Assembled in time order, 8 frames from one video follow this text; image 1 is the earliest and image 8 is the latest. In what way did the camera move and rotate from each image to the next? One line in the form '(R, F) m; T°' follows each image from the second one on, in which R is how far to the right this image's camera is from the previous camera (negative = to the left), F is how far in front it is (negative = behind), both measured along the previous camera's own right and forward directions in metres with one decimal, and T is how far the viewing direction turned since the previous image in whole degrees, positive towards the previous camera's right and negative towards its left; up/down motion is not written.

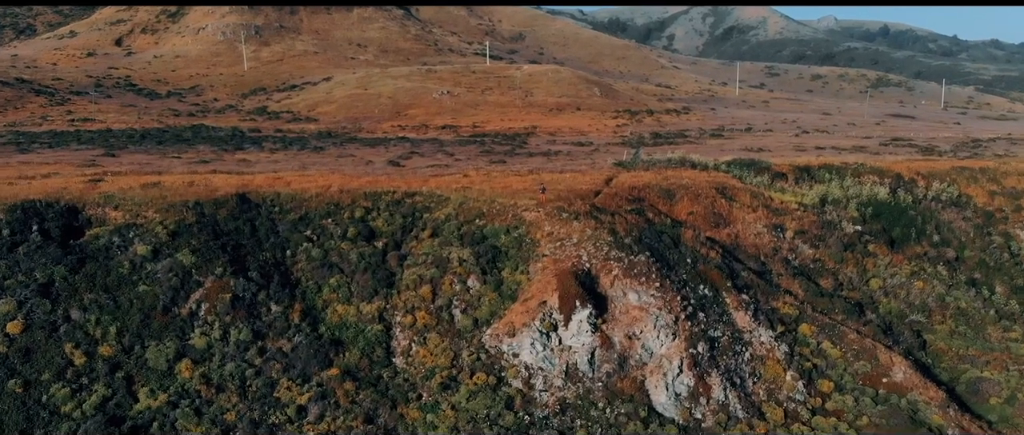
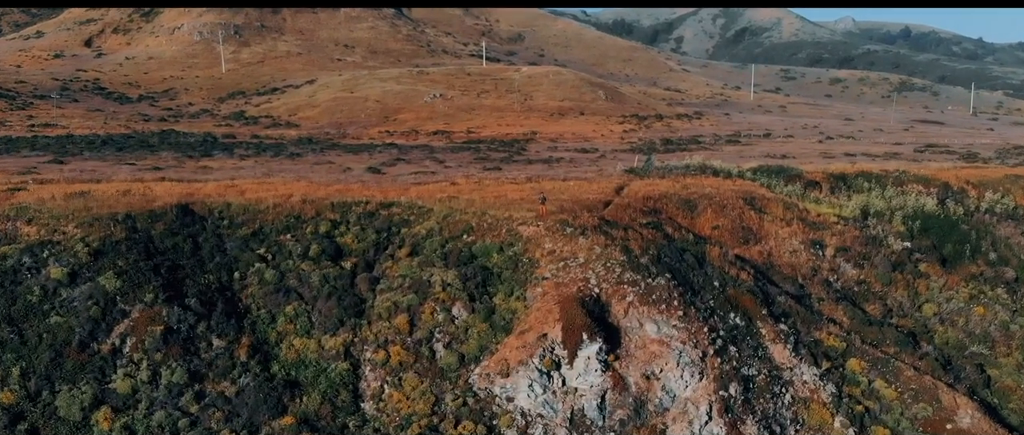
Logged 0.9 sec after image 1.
(+0.1, +5.6) m; 0°
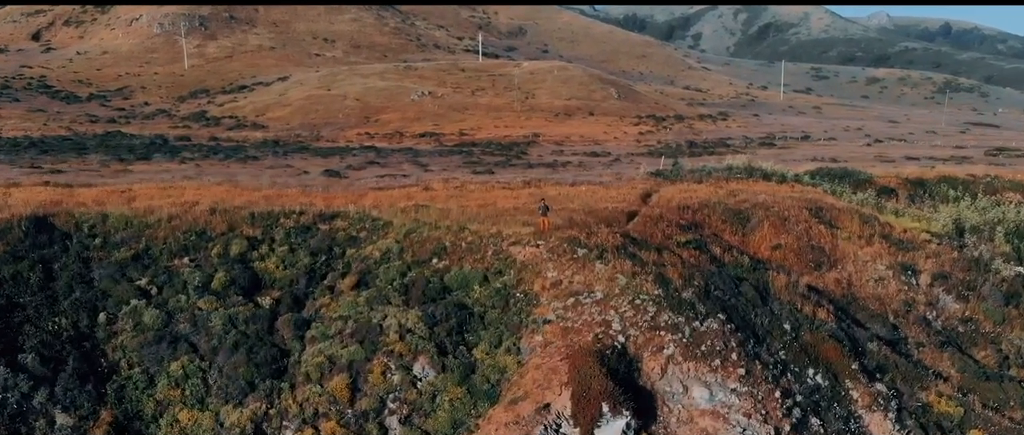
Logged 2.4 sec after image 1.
(+0.2, +8.4) m; 0°
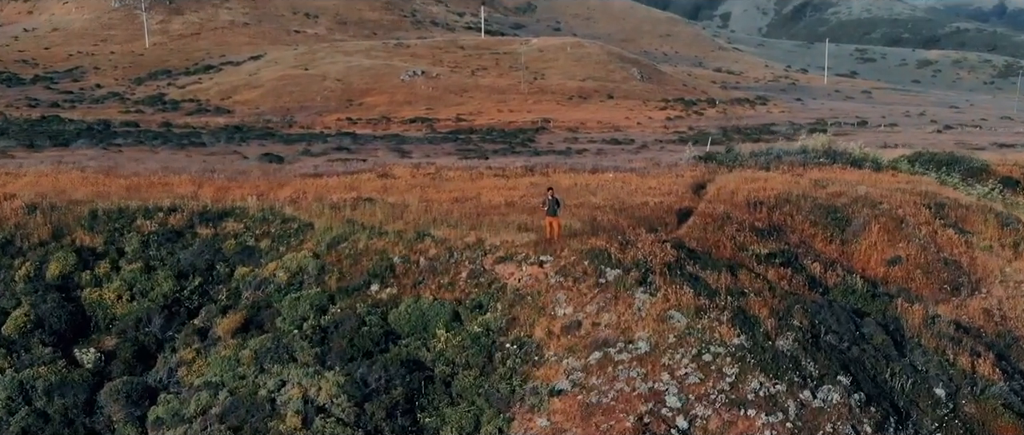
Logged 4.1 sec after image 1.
(+0.2, +7.9) m; 0°
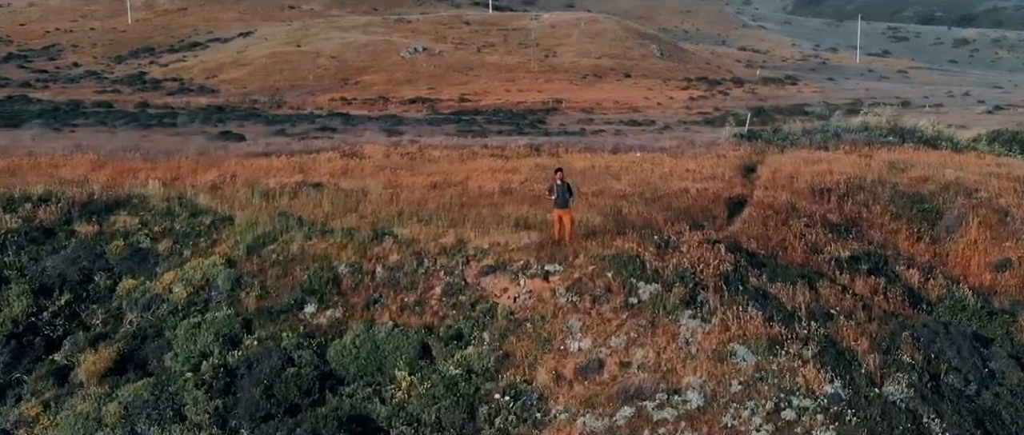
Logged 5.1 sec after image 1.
(+0.1, +3.8) m; -1°
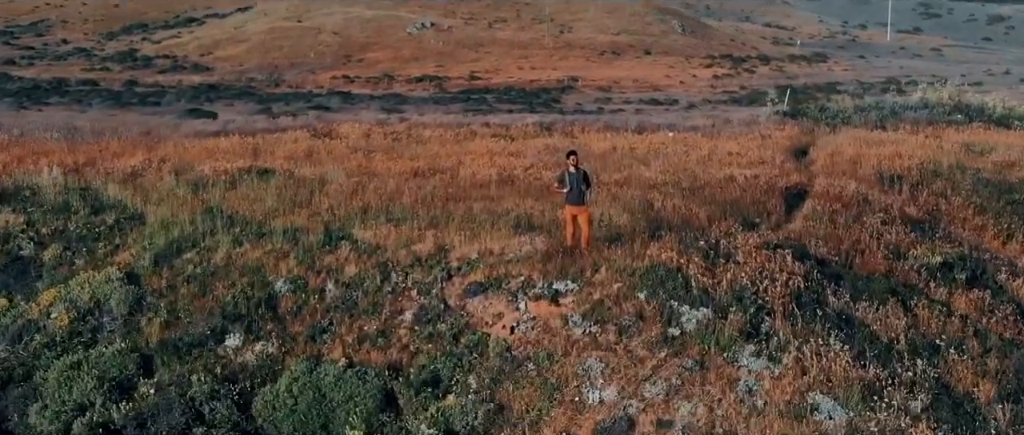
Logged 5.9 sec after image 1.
(+0.1, +2.4) m; -1°
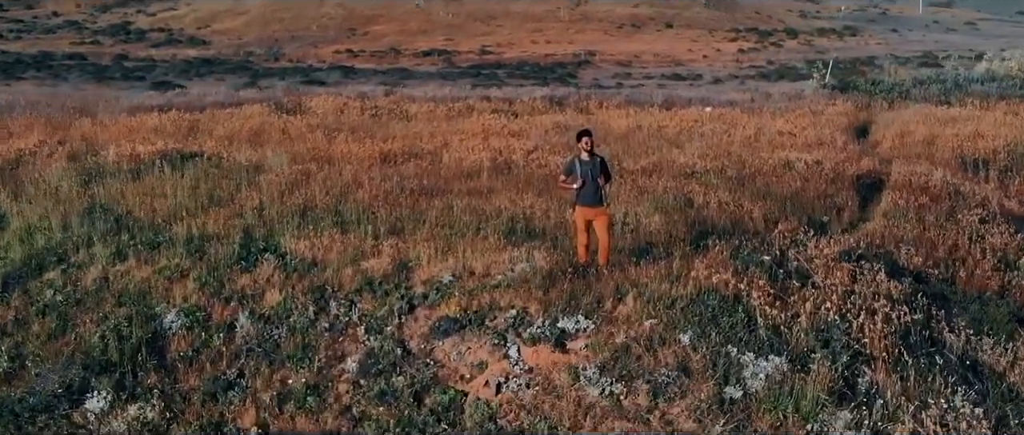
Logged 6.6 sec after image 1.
(+0.1, +2.0) m; -1°
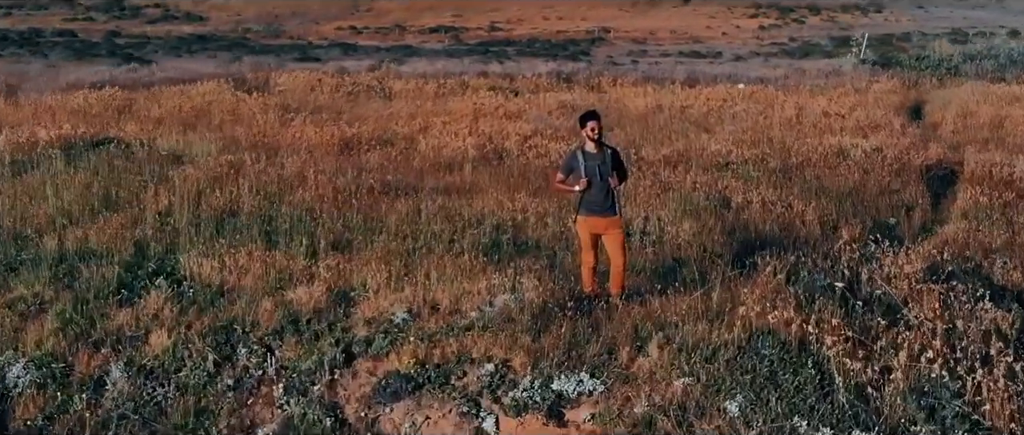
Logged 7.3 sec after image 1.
(+0.1, +1.4) m; -1°
